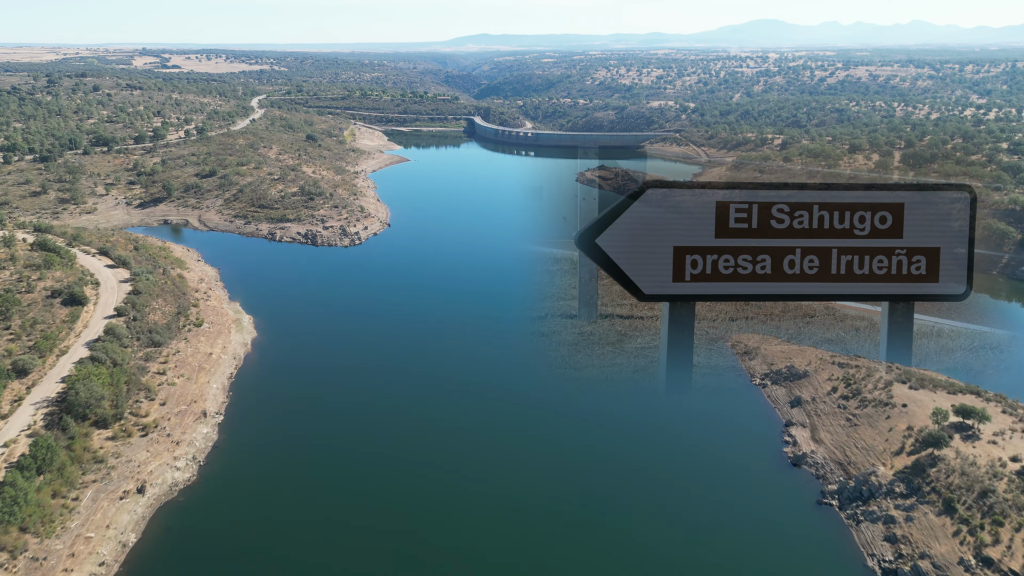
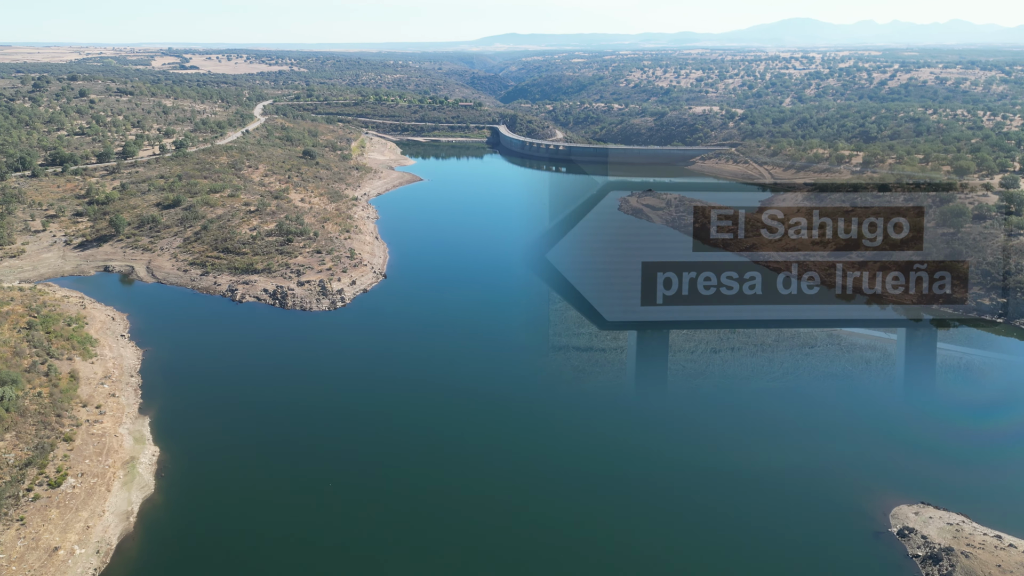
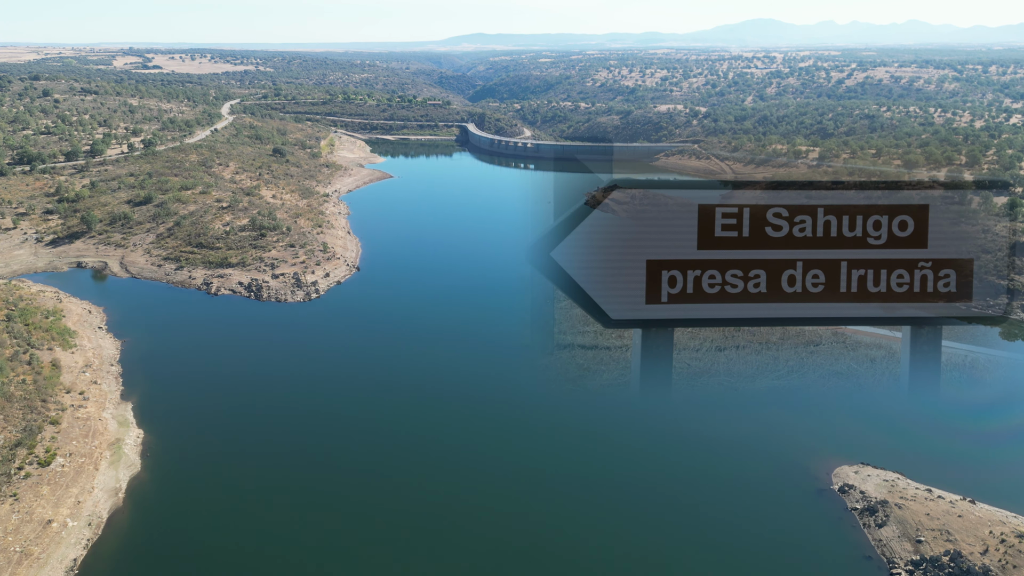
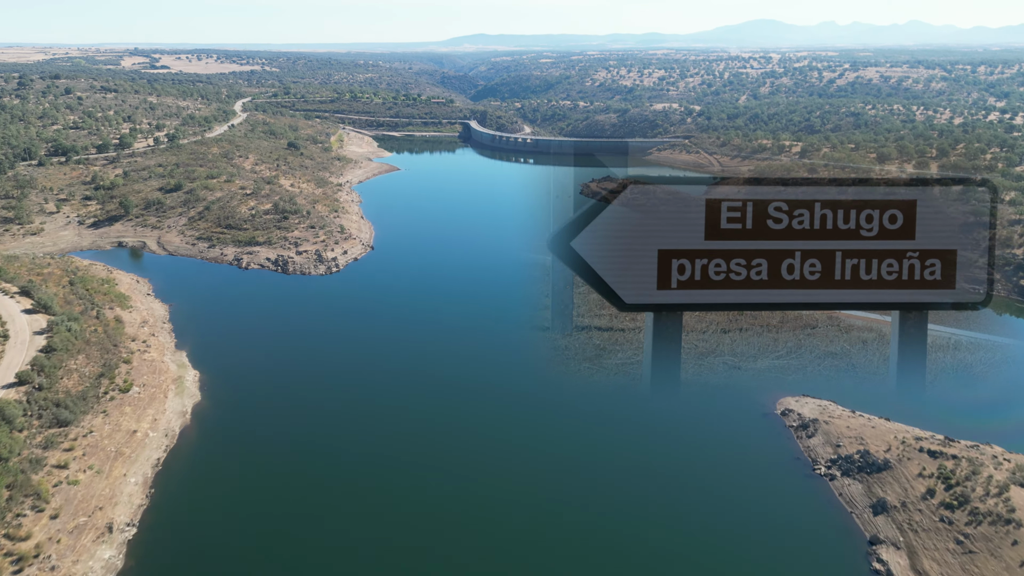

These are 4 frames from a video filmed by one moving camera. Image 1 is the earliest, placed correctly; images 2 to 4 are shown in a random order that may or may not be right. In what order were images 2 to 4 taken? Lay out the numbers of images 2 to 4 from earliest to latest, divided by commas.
4, 3, 2
